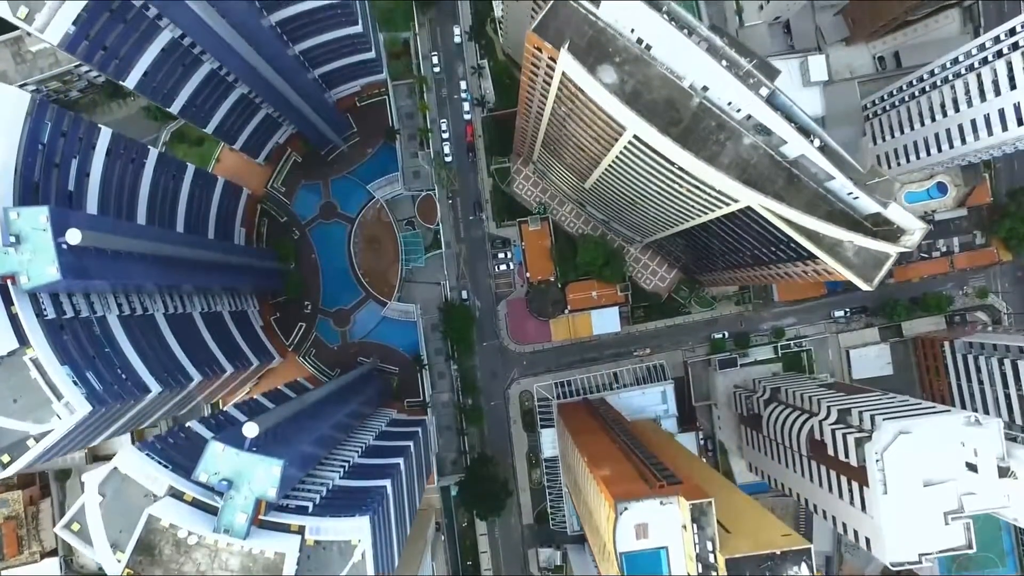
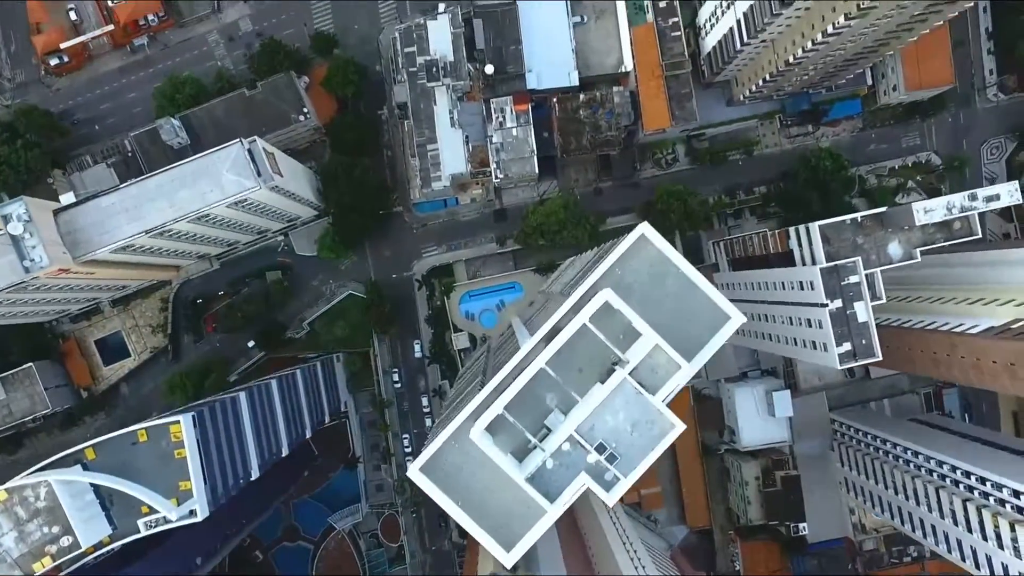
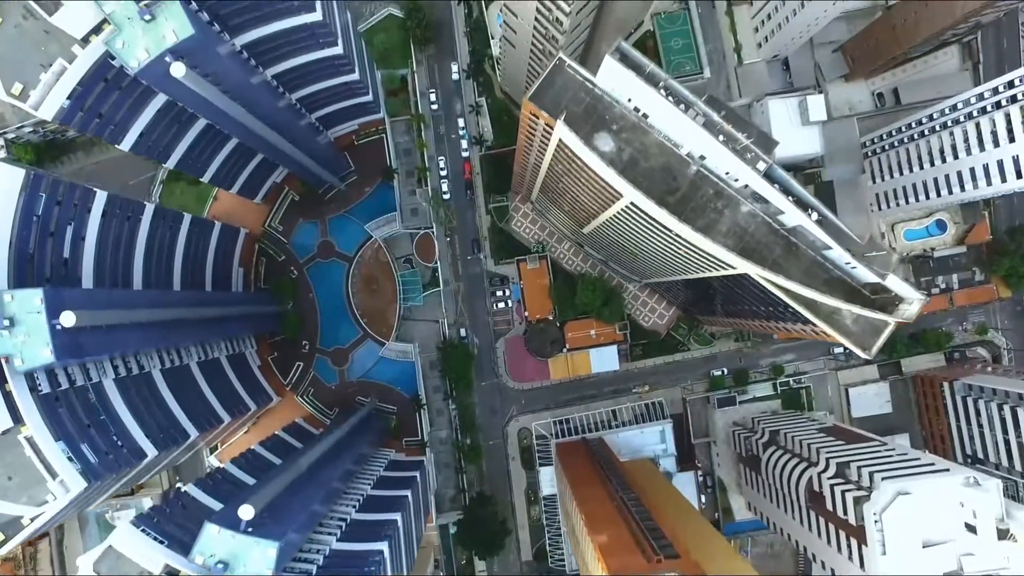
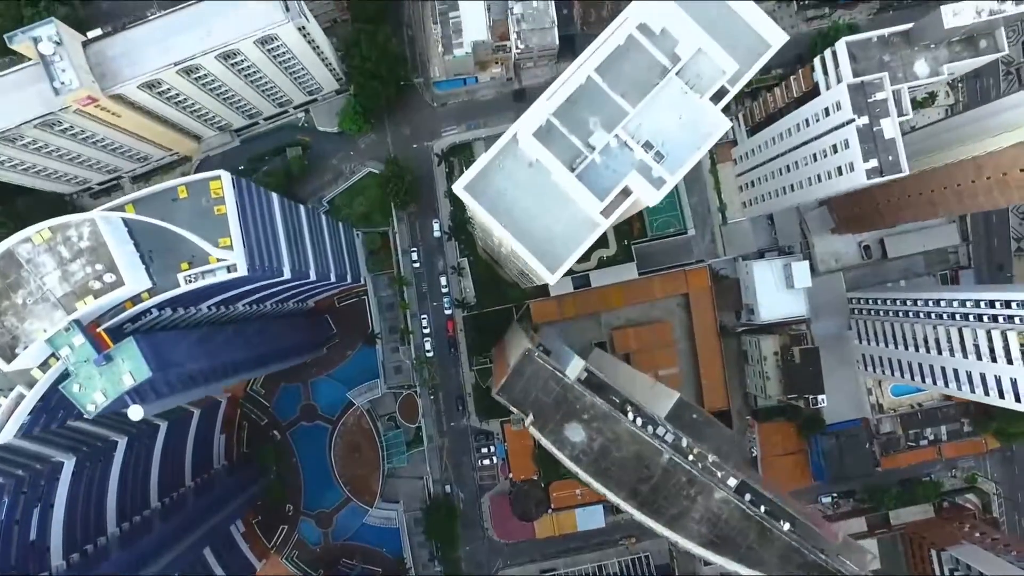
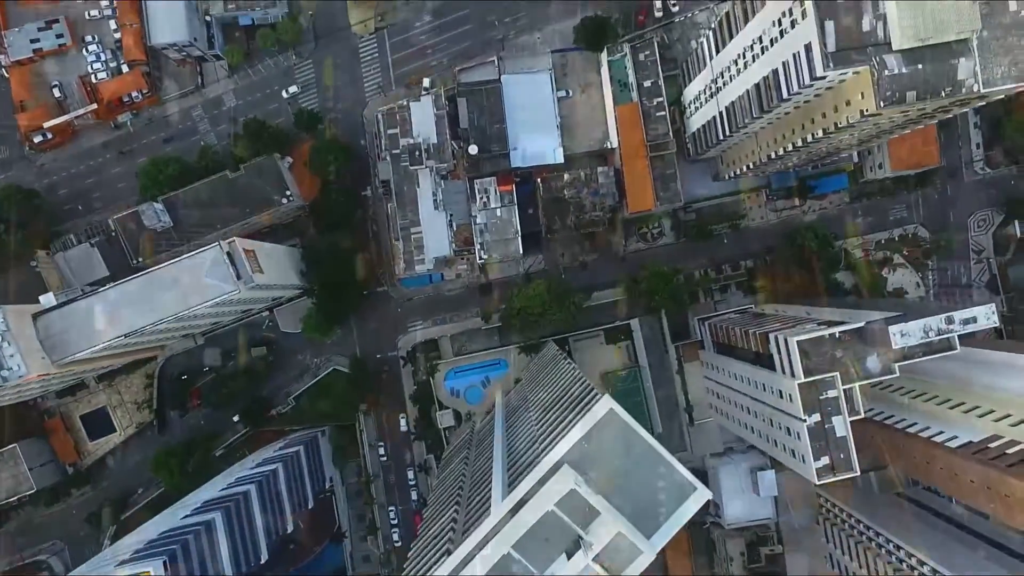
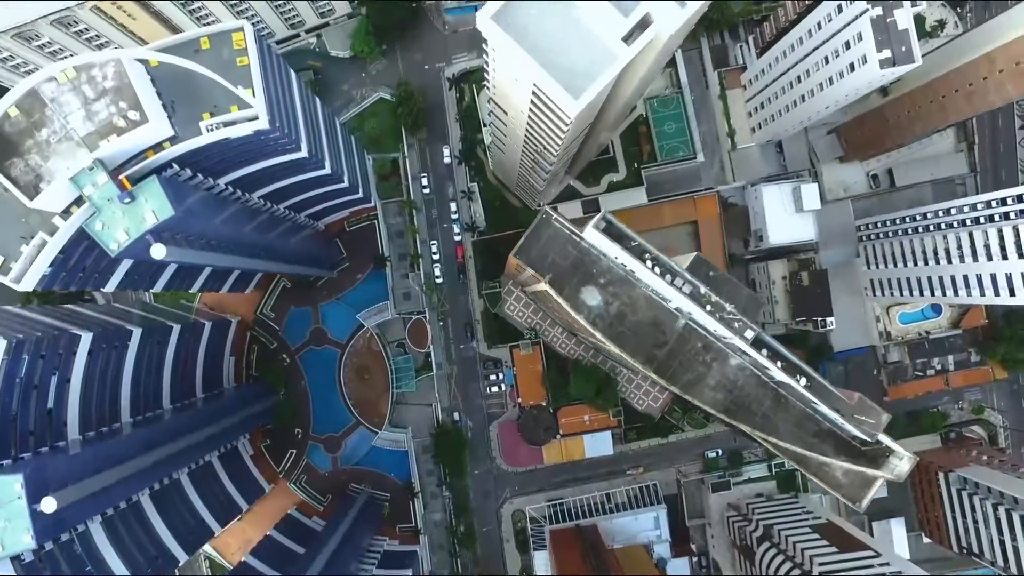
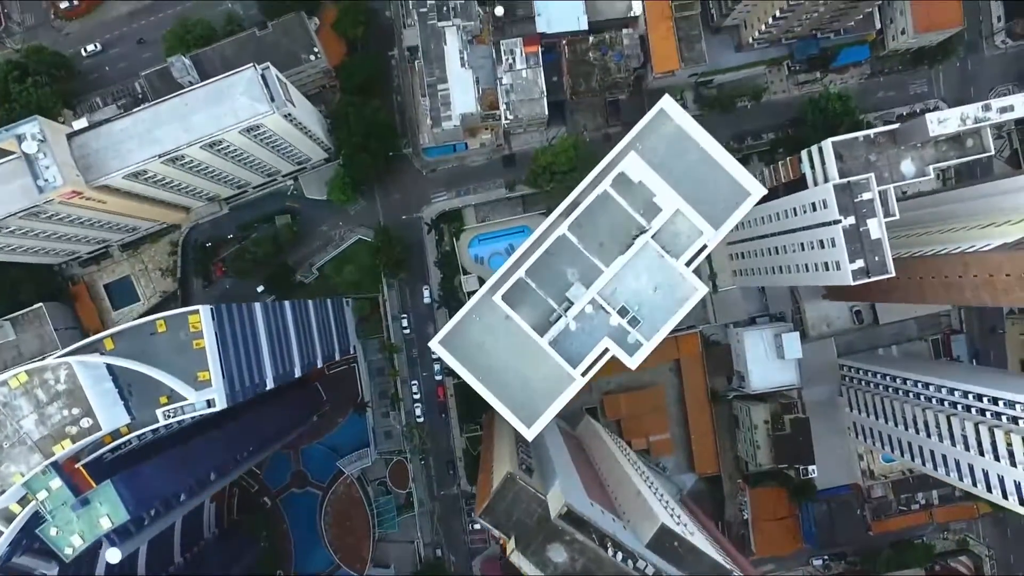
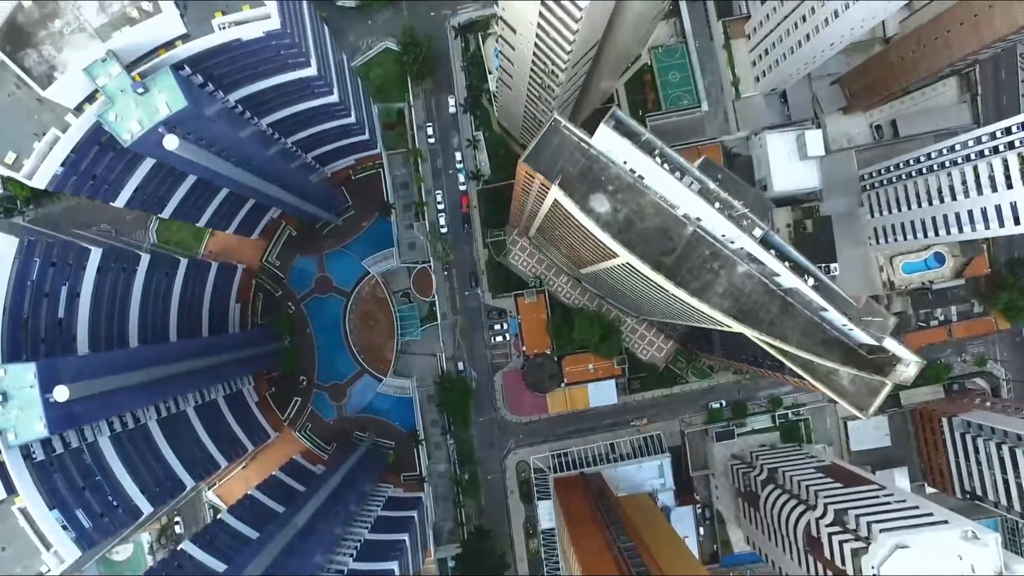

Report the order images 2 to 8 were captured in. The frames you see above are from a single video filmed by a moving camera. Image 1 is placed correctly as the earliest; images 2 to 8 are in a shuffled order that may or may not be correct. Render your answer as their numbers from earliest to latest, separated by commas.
3, 8, 6, 4, 7, 2, 5
